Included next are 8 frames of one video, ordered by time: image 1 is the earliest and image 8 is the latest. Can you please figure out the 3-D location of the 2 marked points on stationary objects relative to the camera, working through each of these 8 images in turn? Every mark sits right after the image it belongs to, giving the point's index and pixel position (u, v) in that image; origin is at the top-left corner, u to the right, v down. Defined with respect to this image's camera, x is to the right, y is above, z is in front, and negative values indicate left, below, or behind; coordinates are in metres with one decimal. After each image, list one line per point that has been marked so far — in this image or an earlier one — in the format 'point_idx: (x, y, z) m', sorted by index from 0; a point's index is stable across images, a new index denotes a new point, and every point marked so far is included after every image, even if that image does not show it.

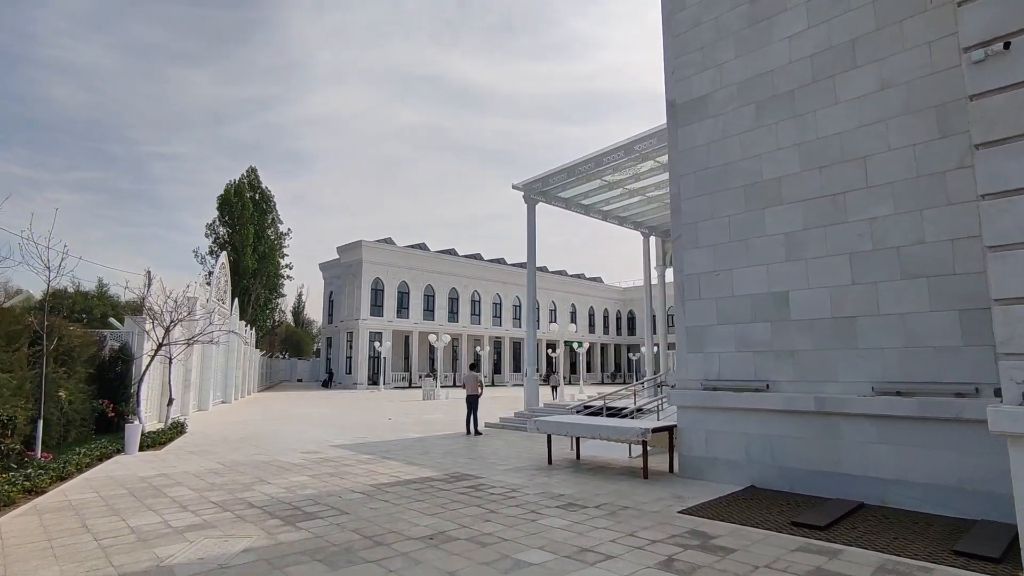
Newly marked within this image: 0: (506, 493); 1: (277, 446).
0: (-0.1, -2.1, +5.9) m
1: (-3.9, -2.6, +9.5) m
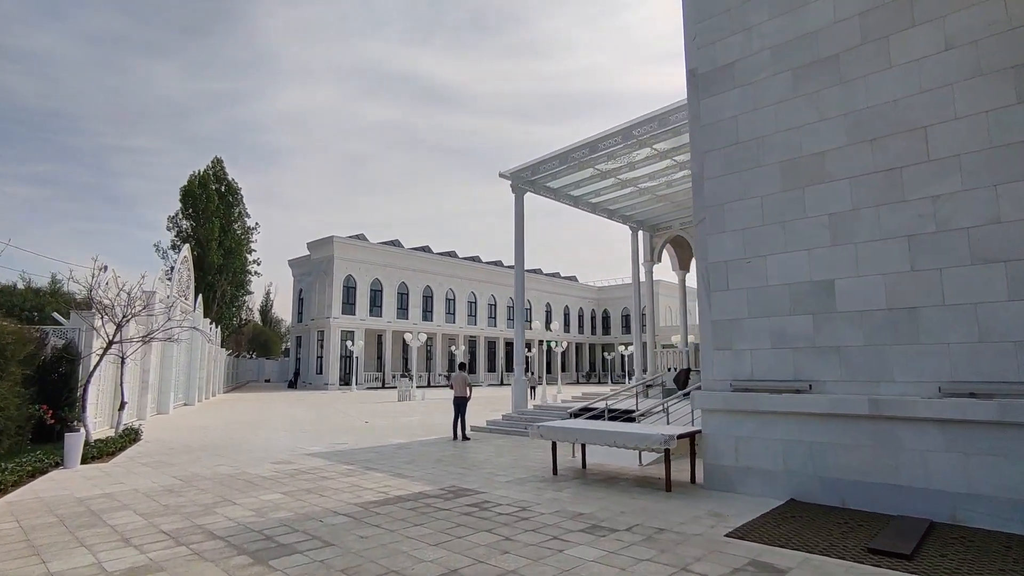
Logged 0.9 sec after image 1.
0: (+0.1, -2.0, +5.0) m
1: (-4.0, -2.5, +8.4) m
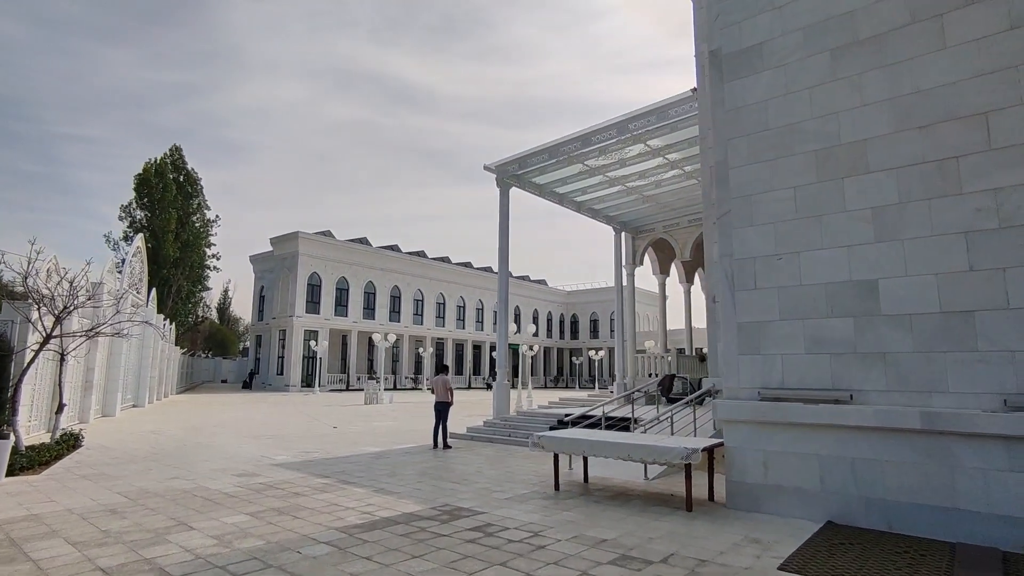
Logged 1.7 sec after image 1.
0: (+0.1, -1.9, +4.3) m
1: (-4.1, -2.3, +7.5) m
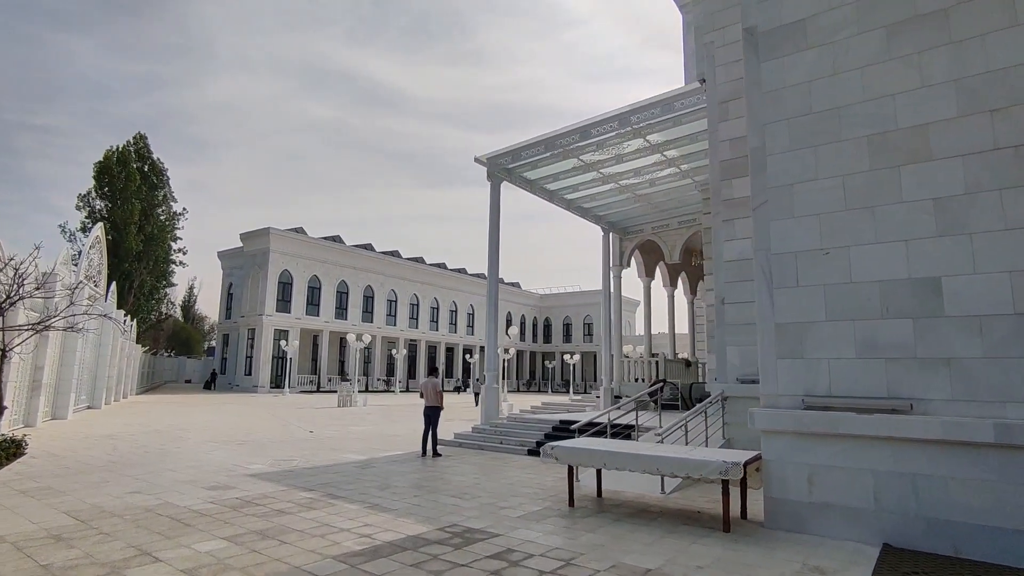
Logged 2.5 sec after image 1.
0: (+0.3, -1.8, +3.7) m
1: (-4.1, -2.2, +6.7) m
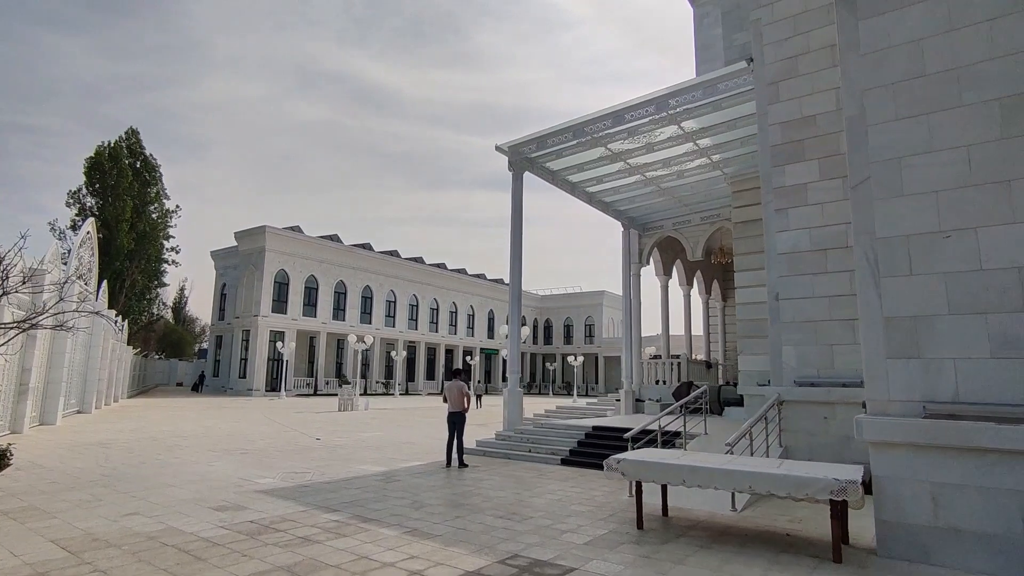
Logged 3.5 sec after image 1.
0: (+0.9, -1.7, +3.0) m
1: (-3.6, -2.1, +5.9) m
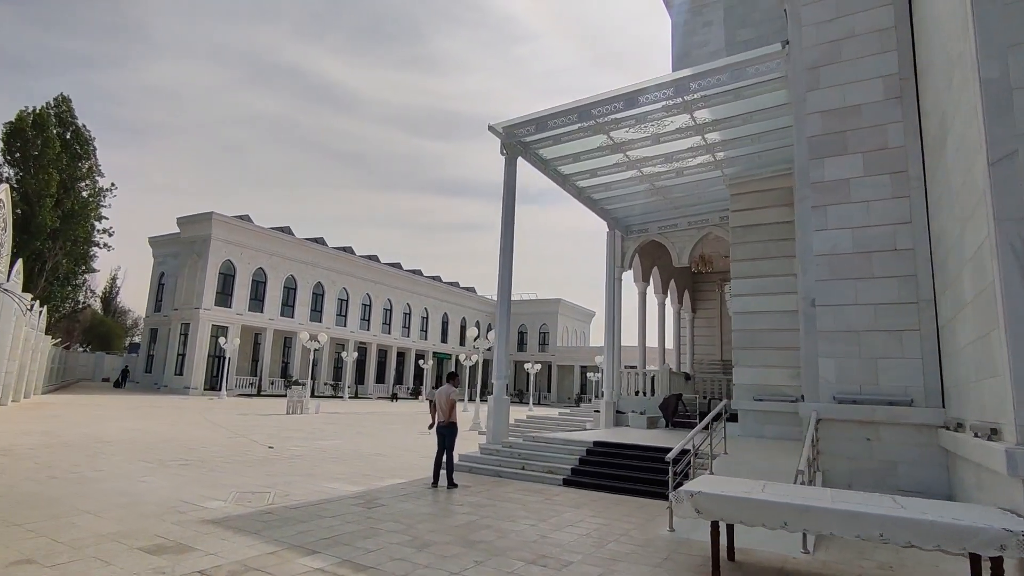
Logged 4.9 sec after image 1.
0: (+1.3, -1.6, +1.9) m
1: (-3.3, -1.8, +4.4) m
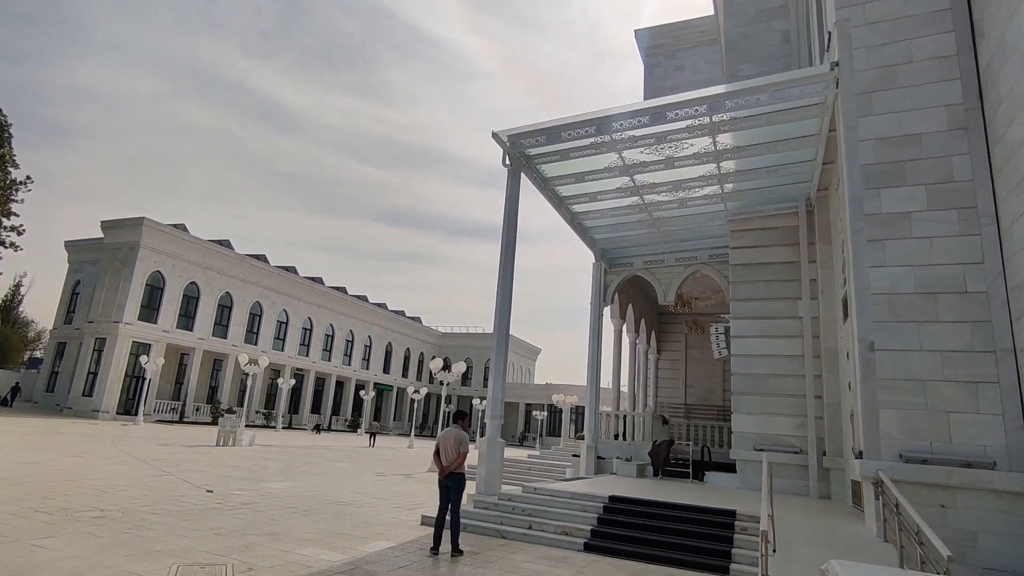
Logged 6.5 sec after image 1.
0: (+2.1, -1.6, +0.8) m
1: (-2.8, -1.7, +2.8) m
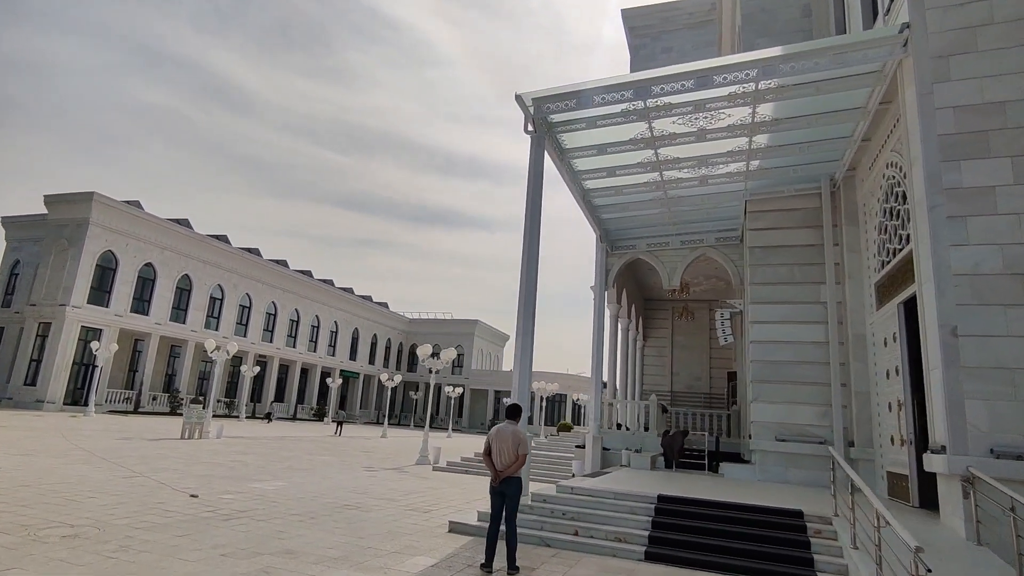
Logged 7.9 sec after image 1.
0: (+3.0, -1.5, +0.2) m
1: (-2.1, -1.5, +1.8) m
